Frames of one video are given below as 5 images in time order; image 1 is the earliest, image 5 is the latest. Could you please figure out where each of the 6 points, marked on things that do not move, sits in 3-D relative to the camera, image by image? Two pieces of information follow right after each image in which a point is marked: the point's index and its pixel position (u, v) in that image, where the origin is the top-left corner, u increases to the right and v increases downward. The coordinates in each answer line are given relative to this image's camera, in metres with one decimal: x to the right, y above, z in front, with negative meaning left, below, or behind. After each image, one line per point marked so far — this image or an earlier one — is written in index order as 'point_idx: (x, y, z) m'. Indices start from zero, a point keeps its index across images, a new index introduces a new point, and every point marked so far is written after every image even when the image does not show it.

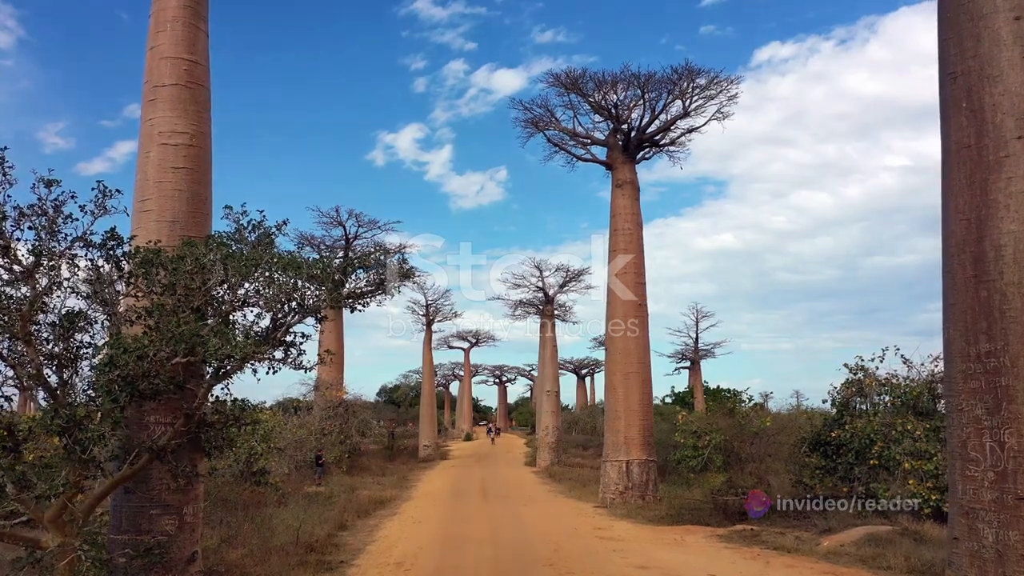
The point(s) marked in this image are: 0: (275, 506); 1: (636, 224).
0: (-3.1, -2.8, +8.8) m
1: (+1.9, +1.0, +10.5) m
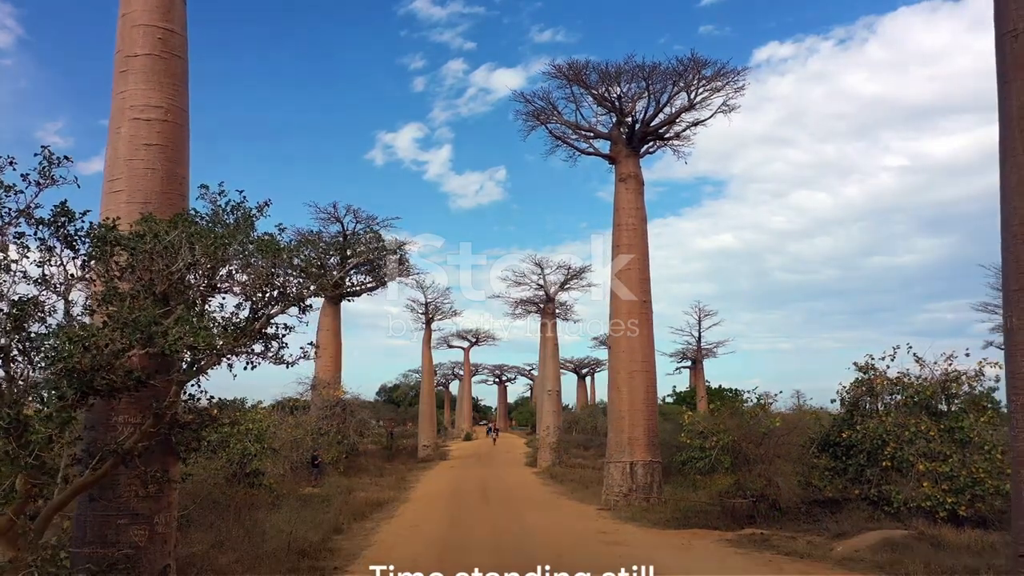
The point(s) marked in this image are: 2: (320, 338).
0: (-3.1, -2.8, +8.6) m
1: (+1.9, +1.0, +10.3) m
2: (-4.3, -1.1, +15.3) m
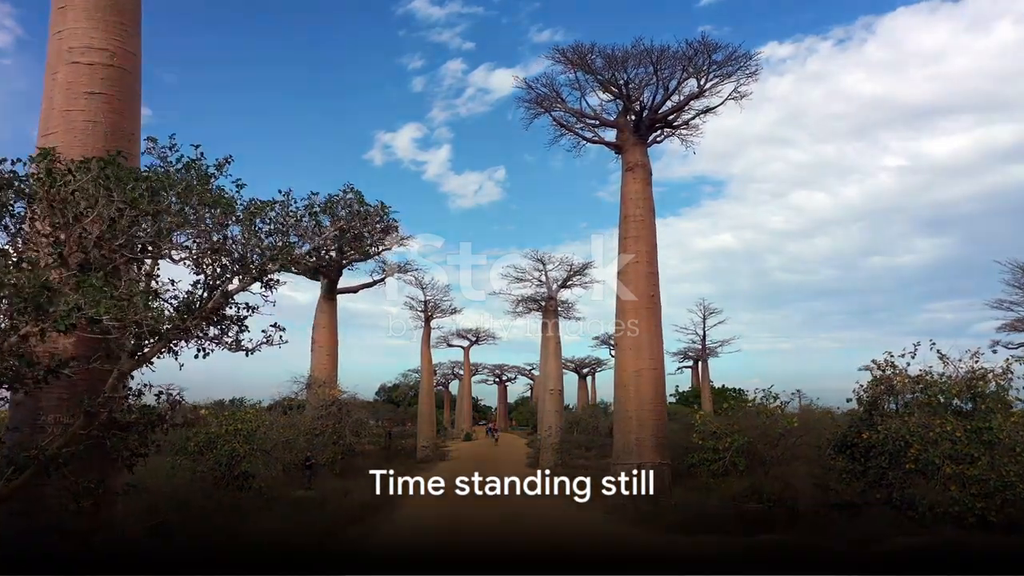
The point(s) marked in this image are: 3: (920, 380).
0: (-3.1, -2.7, +8.1) m
1: (+2.0, +1.1, +9.8) m
2: (-4.3, -1.0, +14.9) m
3: (+5.1, -1.1, +8.5) m
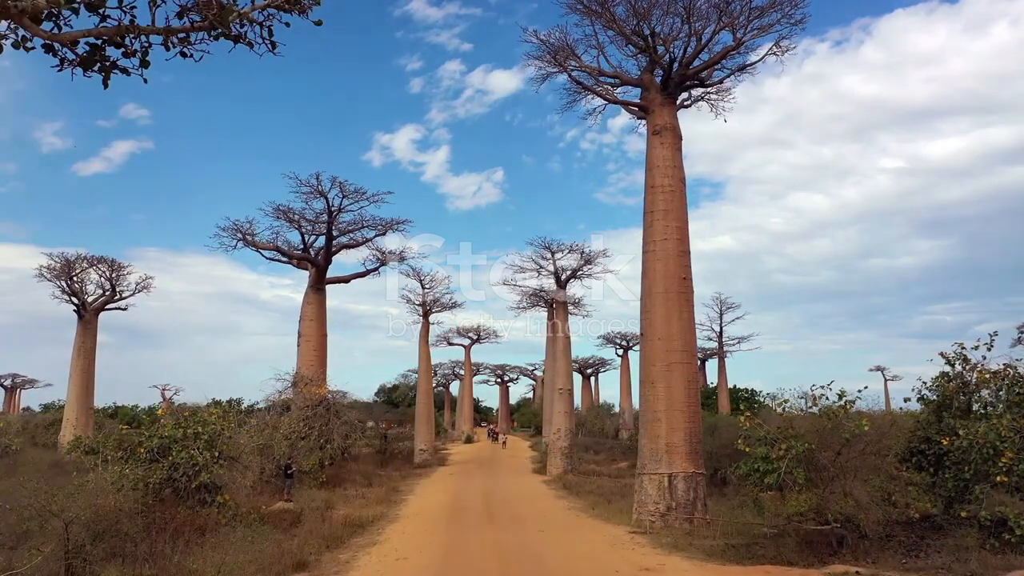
0: (-3.0, -2.5, +6.8) m
1: (+2.1, +1.4, +8.5) m
2: (-4.2, -0.8, +13.6) m
3: (+5.2, -0.9, +7.2) m
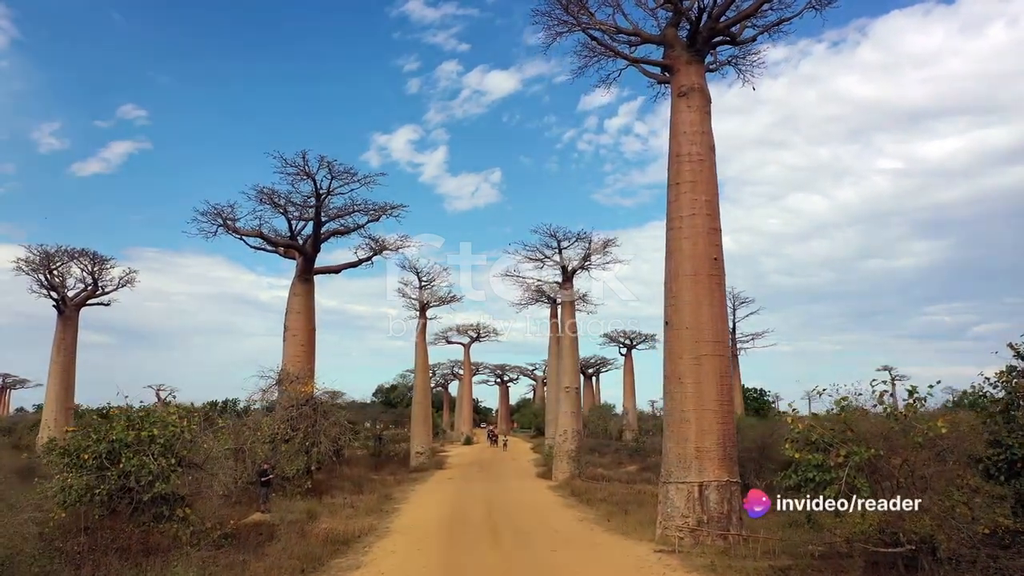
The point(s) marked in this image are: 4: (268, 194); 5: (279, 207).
0: (-2.9, -2.3, +5.8) m
1: (+2.2, +1.6, +7.5) m
2: (-4.1, -0.6, +12.5) m
3: (+5.3, -0.7, +6.2) m
4: (-4.4, +1.7, +12.2) m
5: (-4.3, +1.5, +12.4) m
